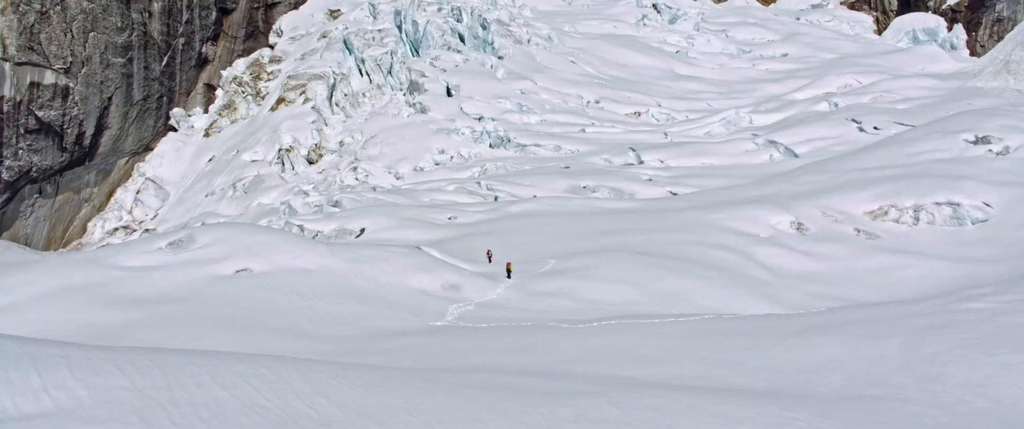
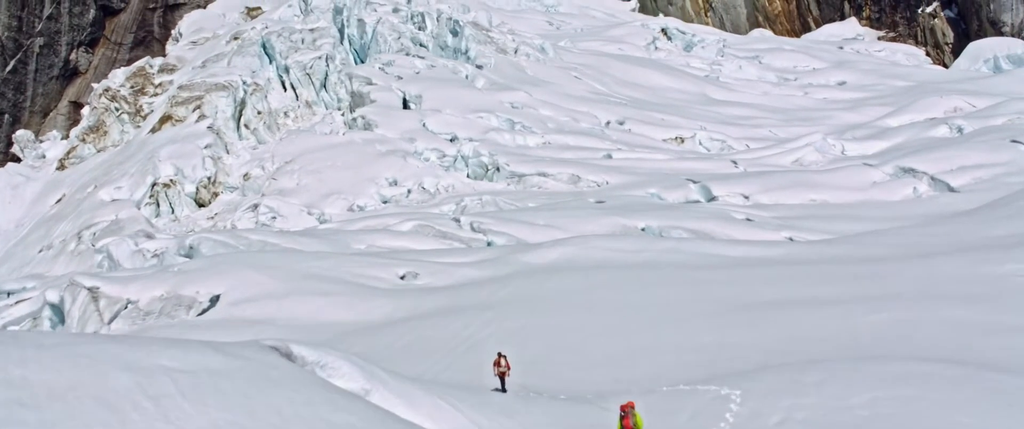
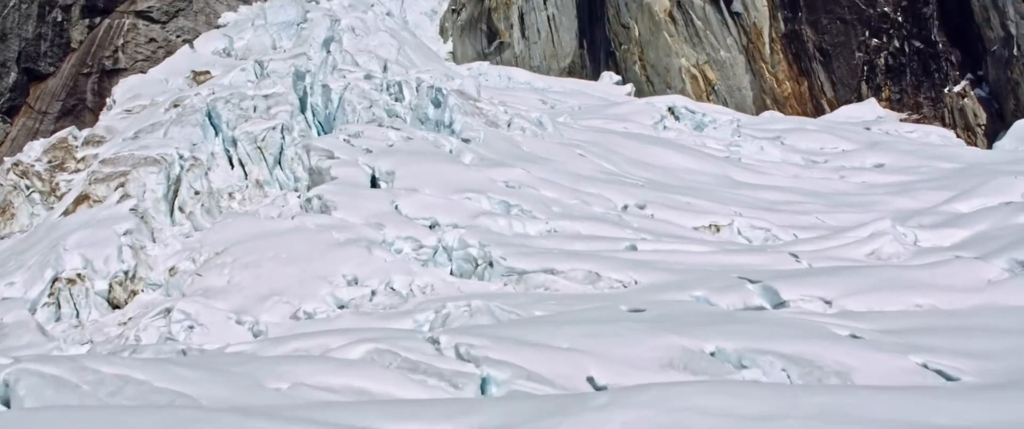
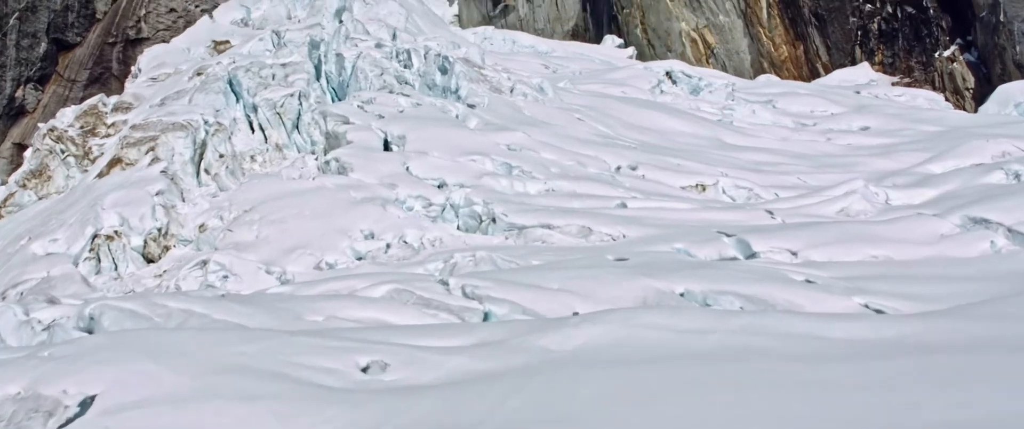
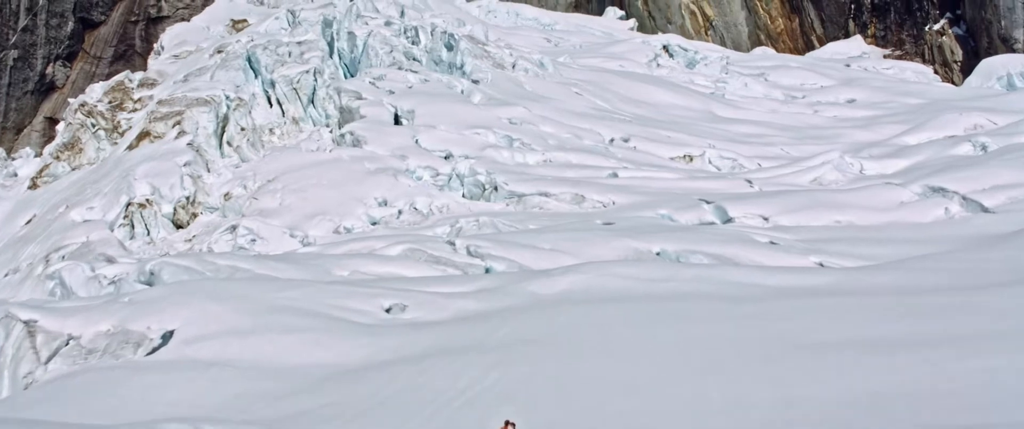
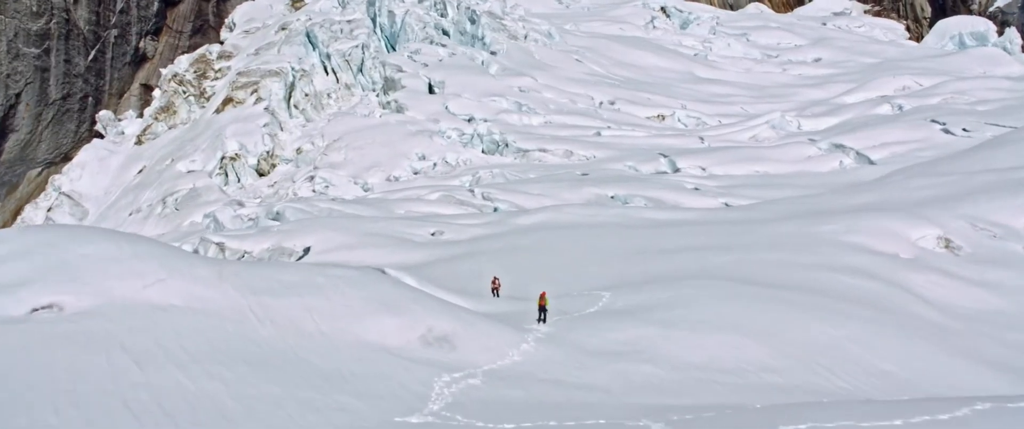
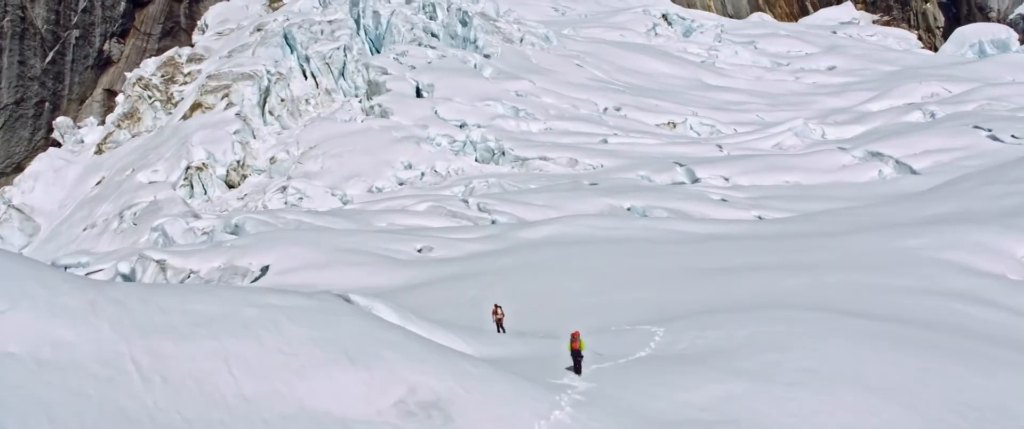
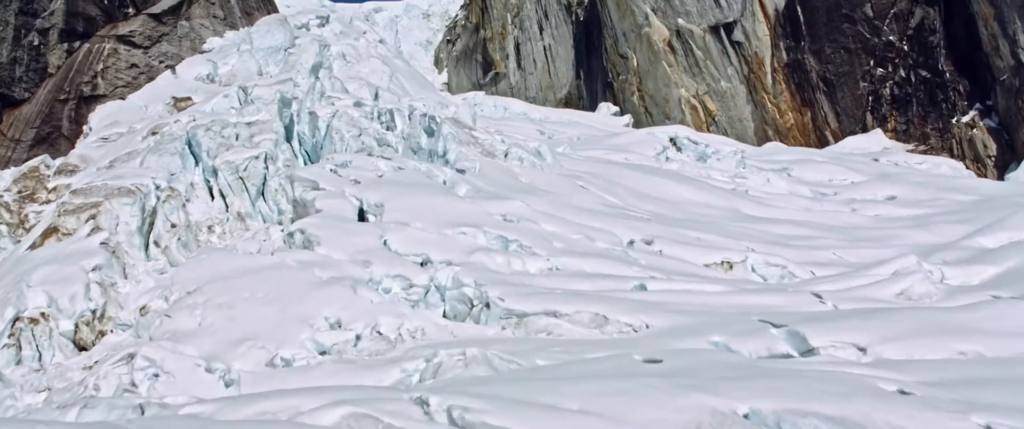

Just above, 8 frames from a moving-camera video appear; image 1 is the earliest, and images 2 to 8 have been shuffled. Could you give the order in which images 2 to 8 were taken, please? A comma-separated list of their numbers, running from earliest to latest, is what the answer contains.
6, 7, 2, 5, 4, 3, 8
